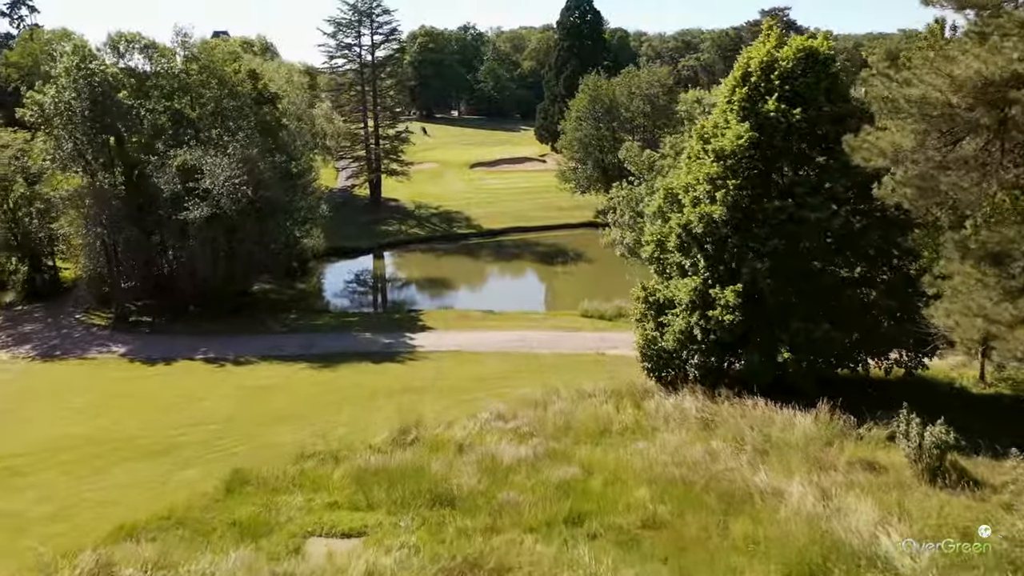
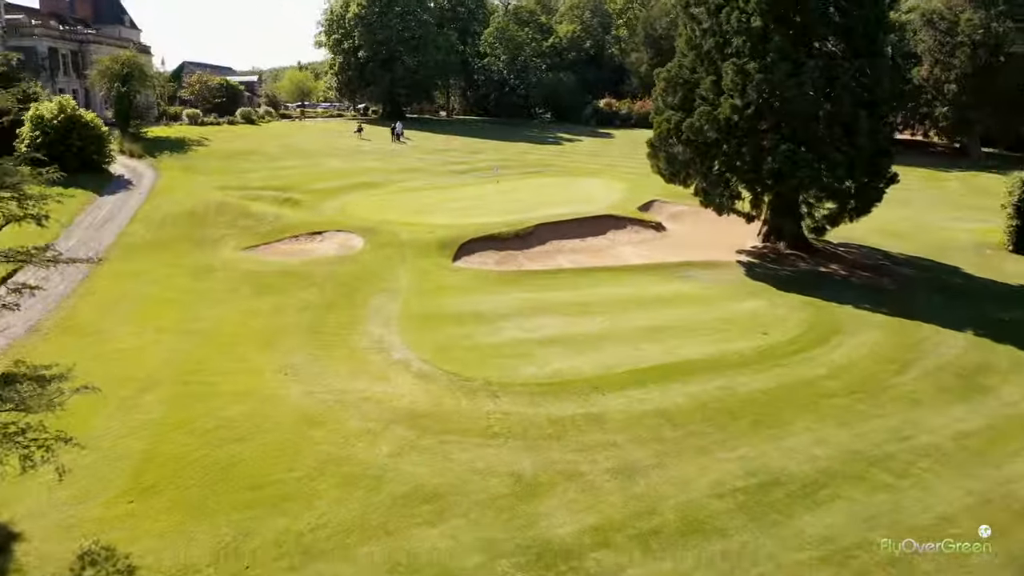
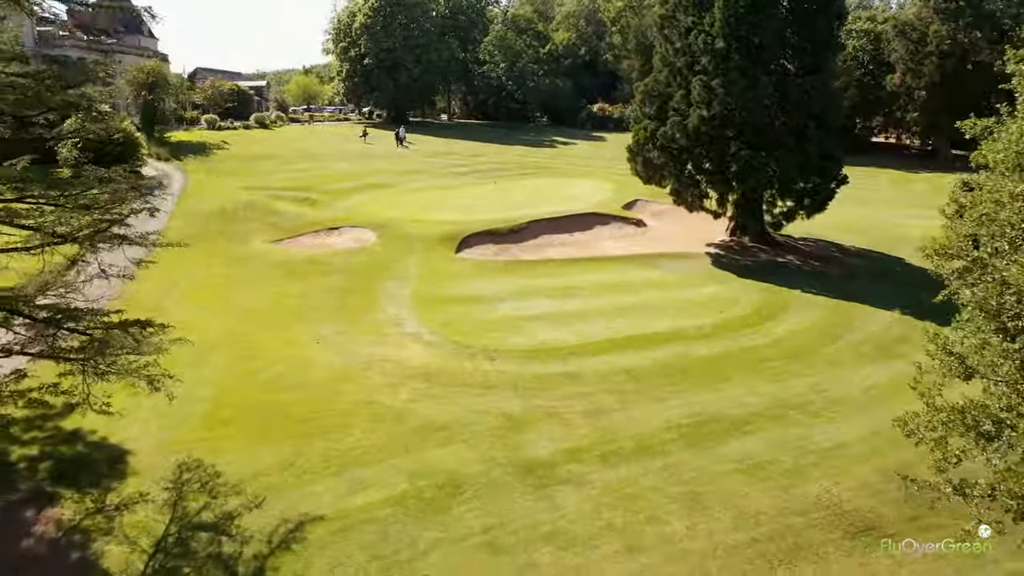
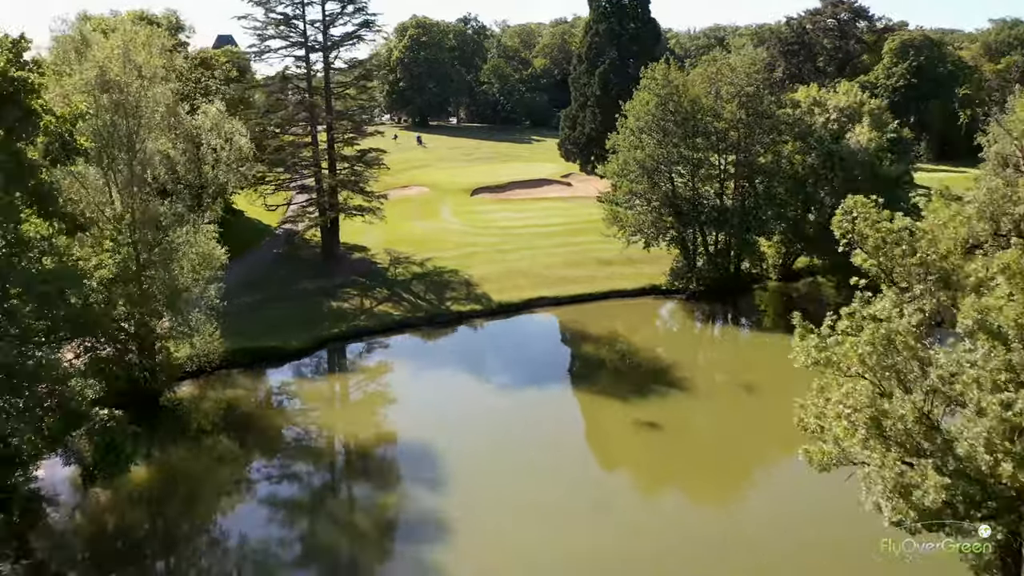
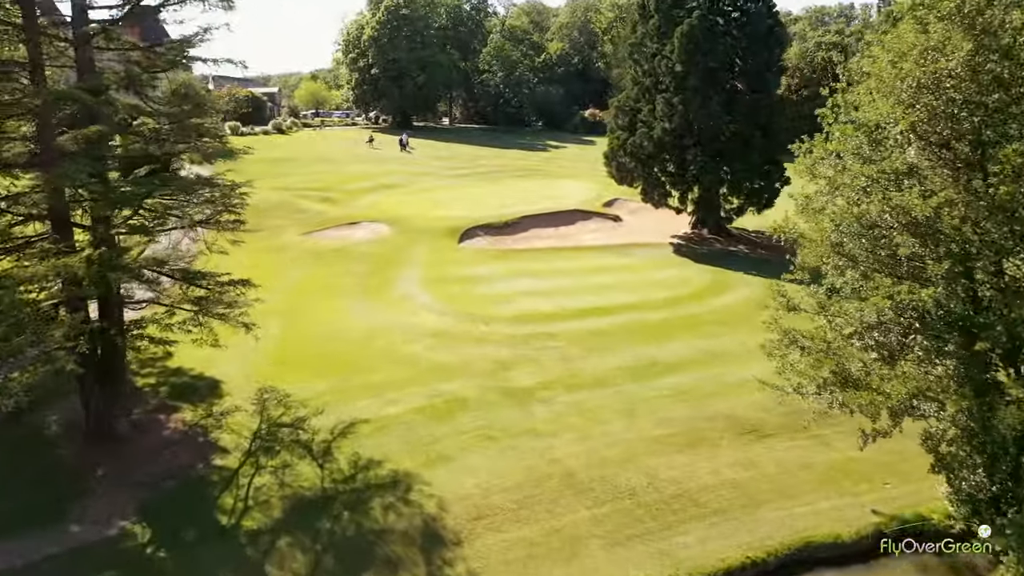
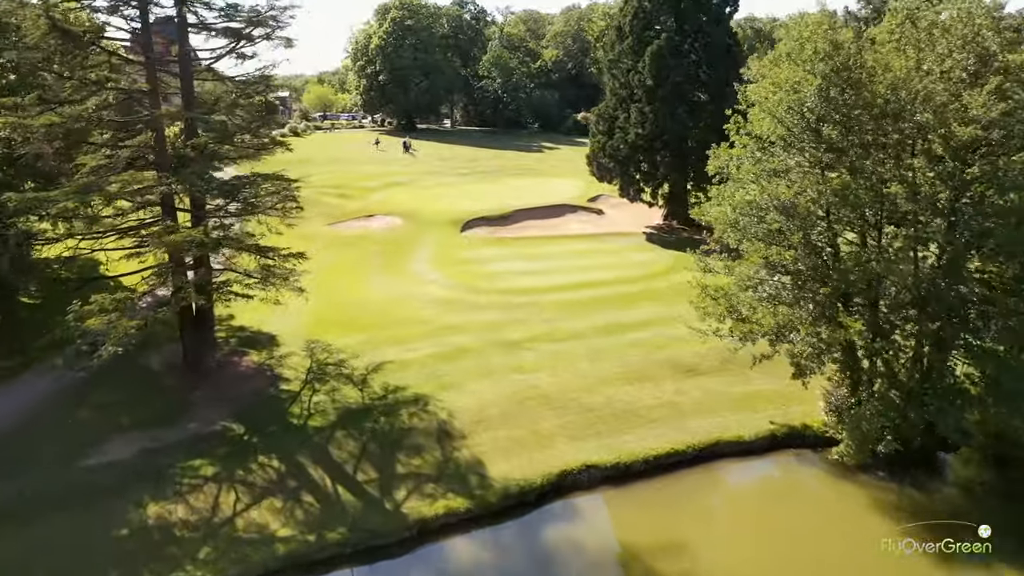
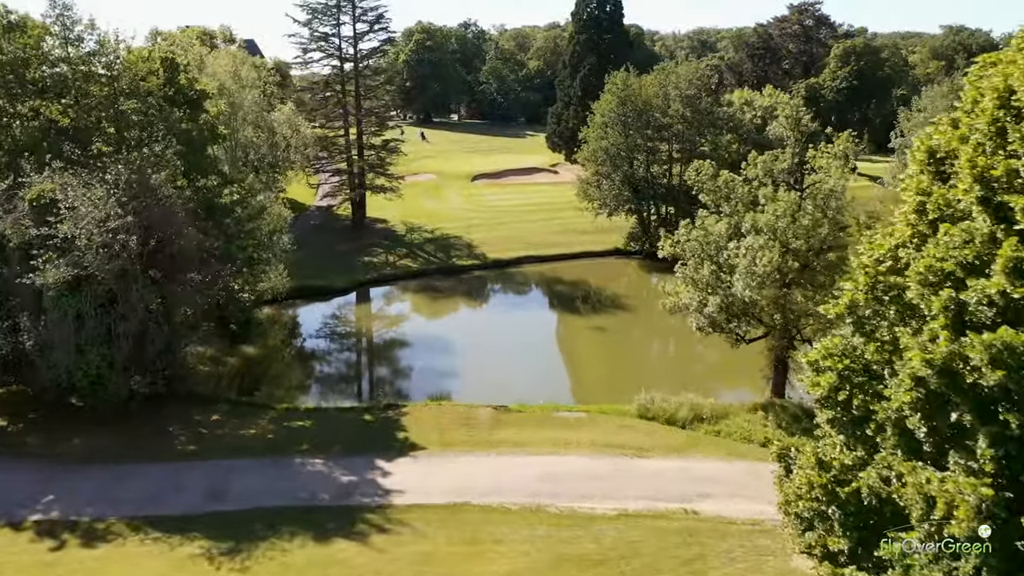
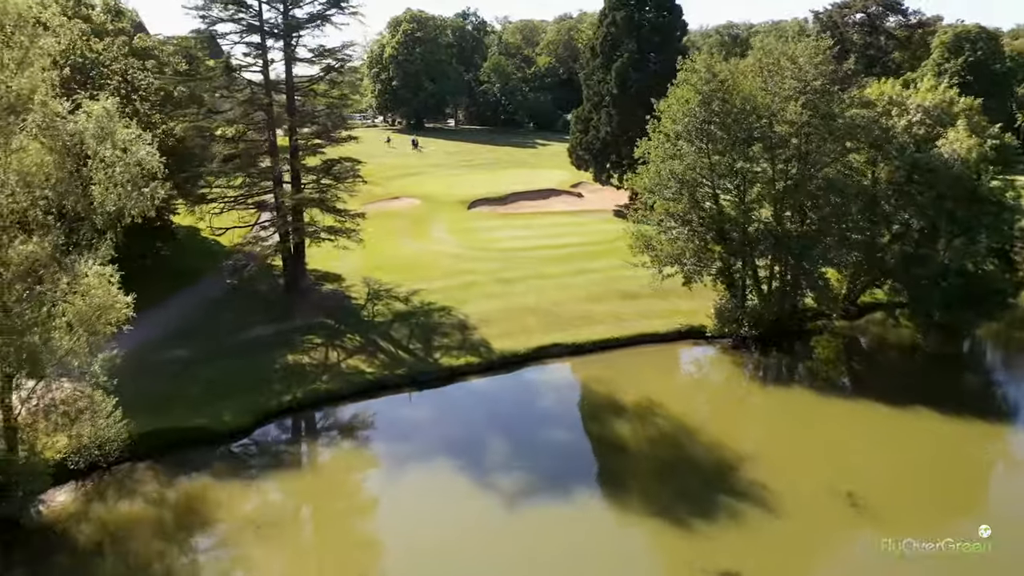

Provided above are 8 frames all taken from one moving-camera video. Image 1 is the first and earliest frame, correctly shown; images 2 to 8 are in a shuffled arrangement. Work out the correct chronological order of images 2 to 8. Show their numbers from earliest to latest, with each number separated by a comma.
7, 4, 8, 6, 5, 3, 2
